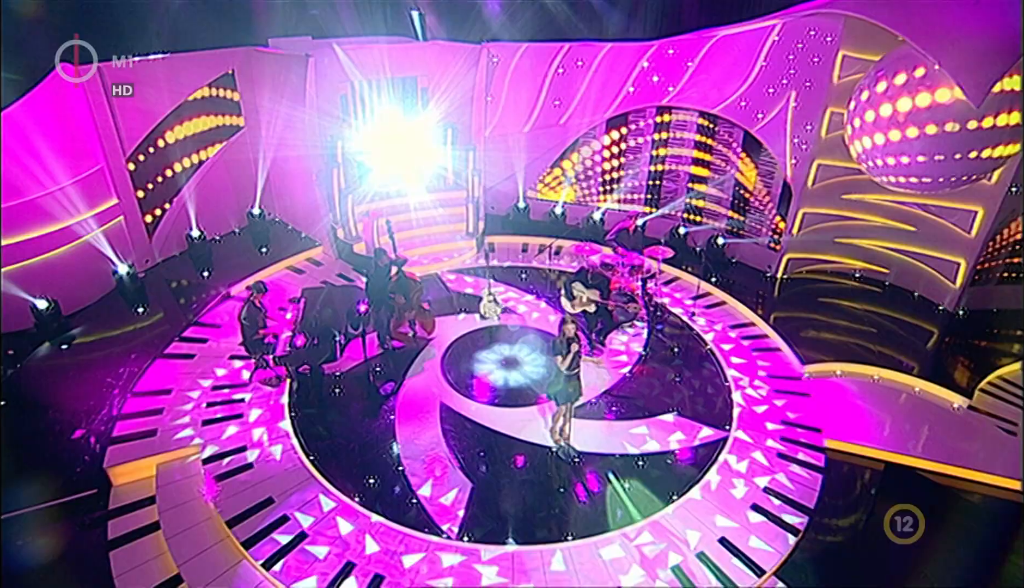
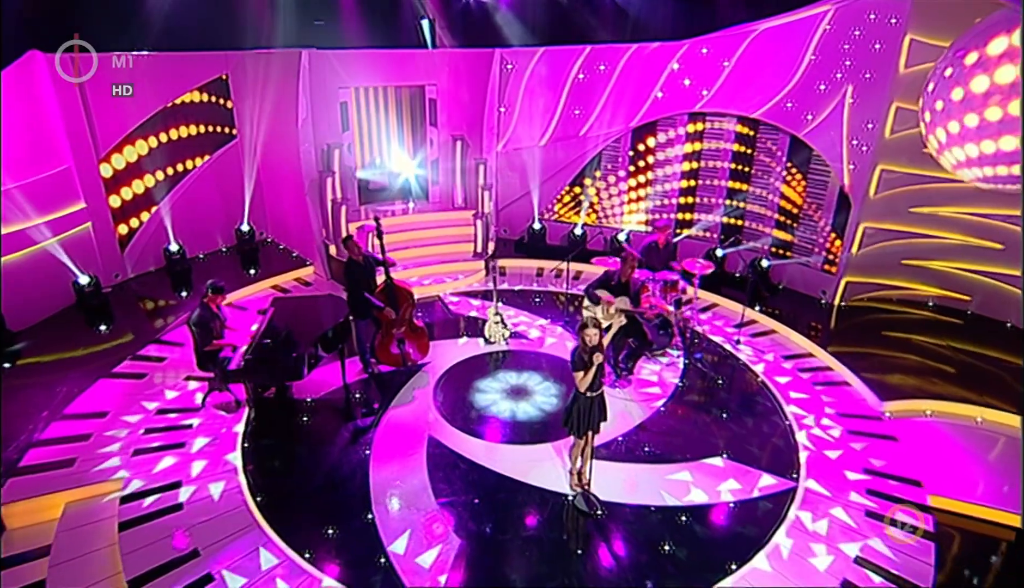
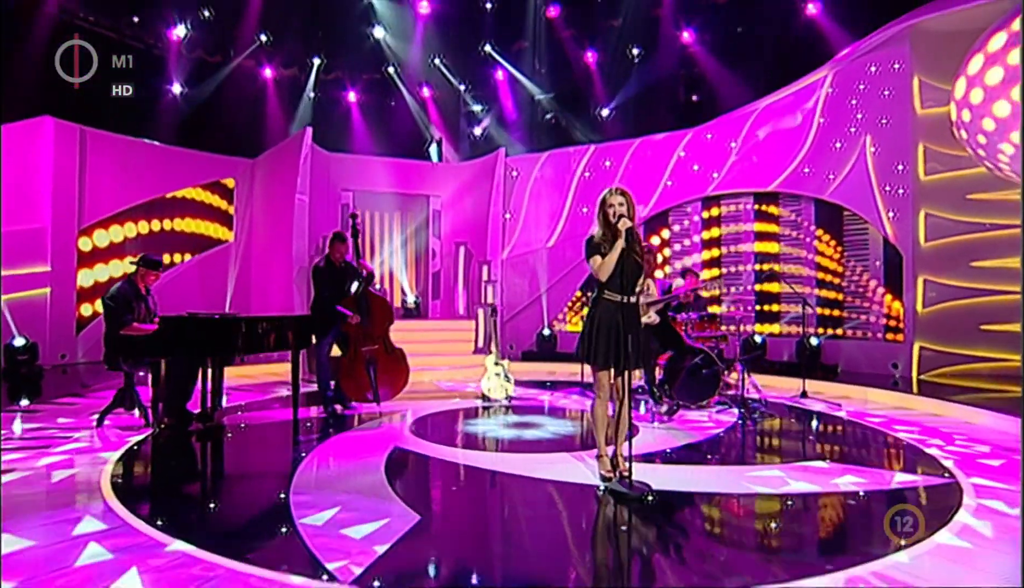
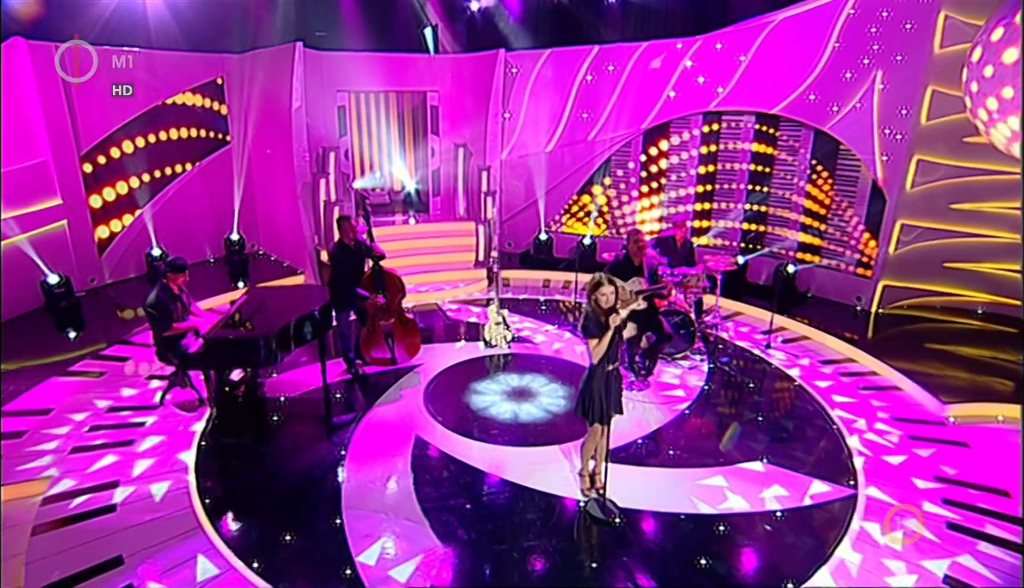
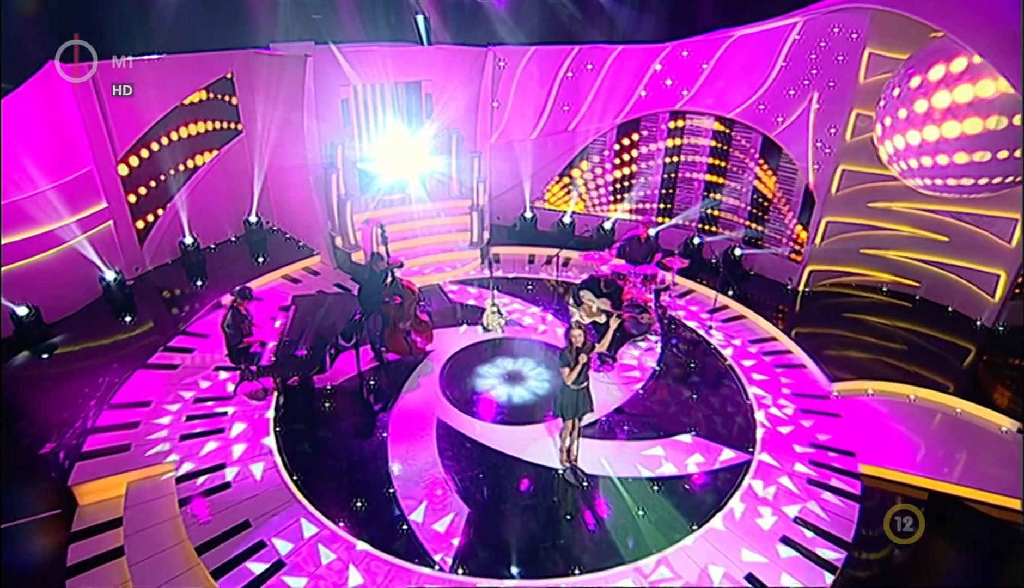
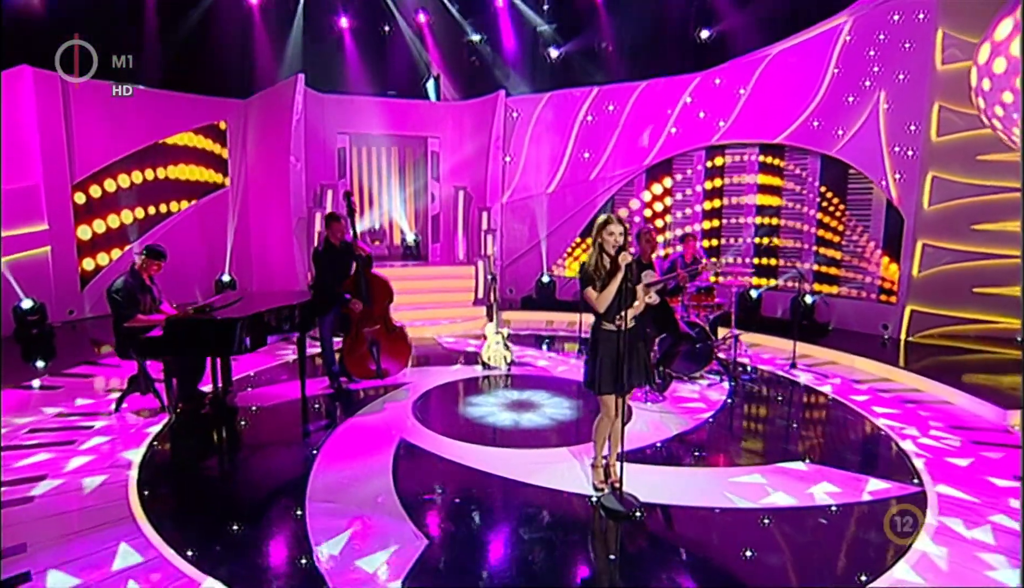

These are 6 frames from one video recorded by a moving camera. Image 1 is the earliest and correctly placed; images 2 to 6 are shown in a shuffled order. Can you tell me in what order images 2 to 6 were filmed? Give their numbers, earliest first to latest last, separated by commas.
5, 2, 4, 6, 3
